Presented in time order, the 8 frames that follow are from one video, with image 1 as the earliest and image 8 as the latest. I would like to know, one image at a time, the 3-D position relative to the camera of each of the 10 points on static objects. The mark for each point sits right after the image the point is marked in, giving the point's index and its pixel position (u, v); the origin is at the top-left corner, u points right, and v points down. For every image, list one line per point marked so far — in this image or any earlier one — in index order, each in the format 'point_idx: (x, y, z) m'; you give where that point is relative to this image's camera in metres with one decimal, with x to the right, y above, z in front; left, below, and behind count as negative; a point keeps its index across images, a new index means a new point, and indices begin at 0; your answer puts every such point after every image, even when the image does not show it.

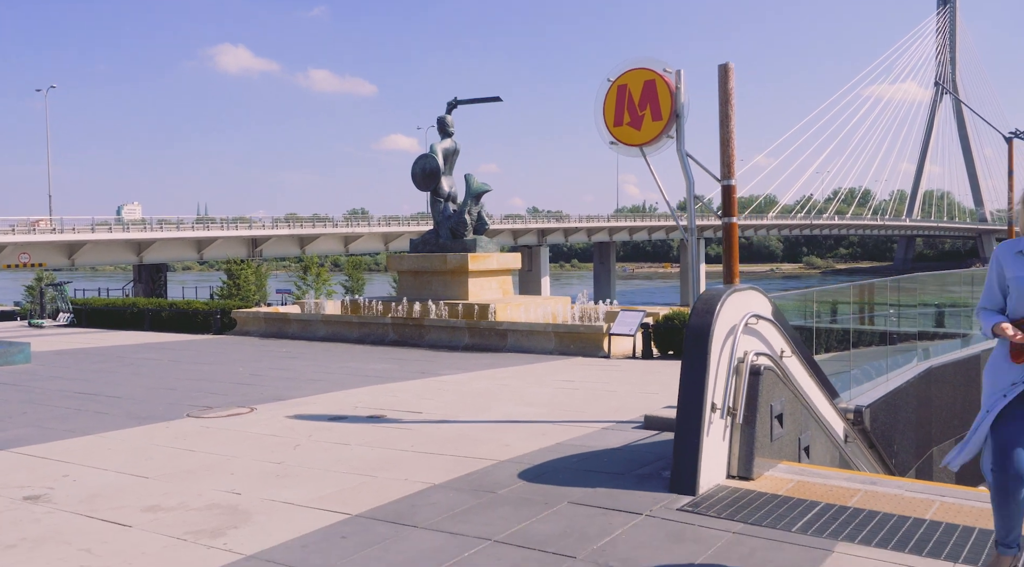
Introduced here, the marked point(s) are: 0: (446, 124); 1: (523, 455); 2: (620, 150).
0: (-1.4, +3.5, +19.6) m
1: (+0.1, -1.3, +7.0) m
2: (+1.0, +1.3, +8.6) m
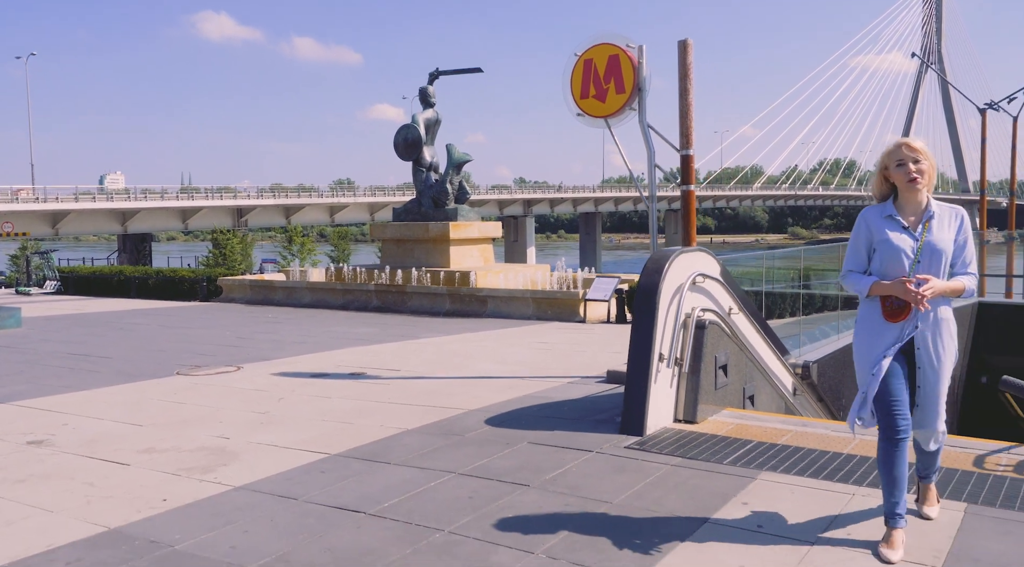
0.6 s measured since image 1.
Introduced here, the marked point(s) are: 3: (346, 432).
0: (-1.9, +4.2, +19.9) m
1: (-0.2, -1.0, +7.5) m
2: (+0.7, +1.6, +9.1) m
3: (-1.2, -1.1, +6.7) m
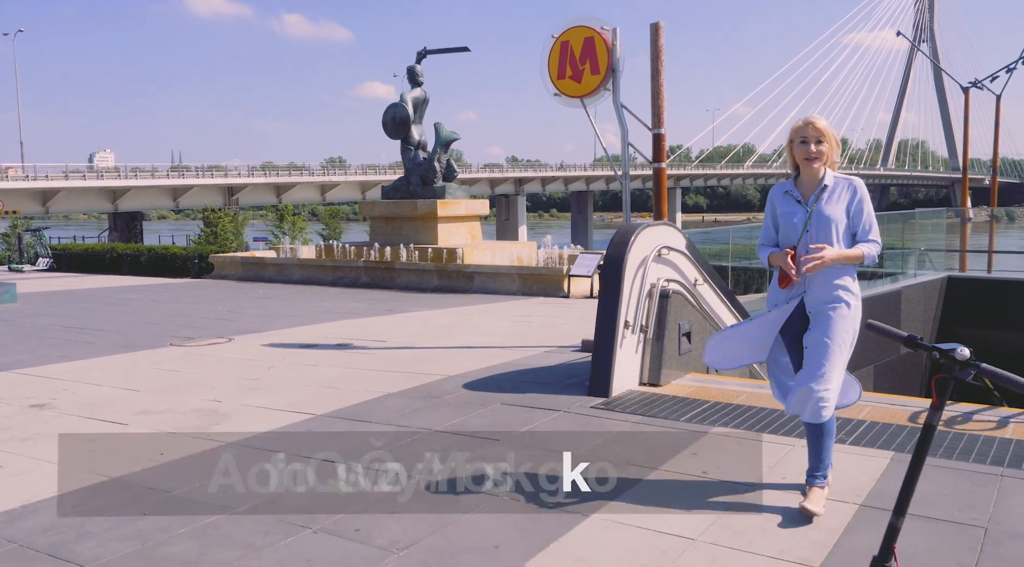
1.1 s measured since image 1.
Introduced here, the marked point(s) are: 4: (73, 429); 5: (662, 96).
0: (-2.2, +4.7, +20.2) m
1: (-0.4, -0.8, +8.0) m
2: (+0.5, +1.9, +9.4) m
3: (-1.4, -0.9, +7.1) m
4: (-3.1, -1.0, +6.3) m
5: (+1.5, +1.9, +9.0) m
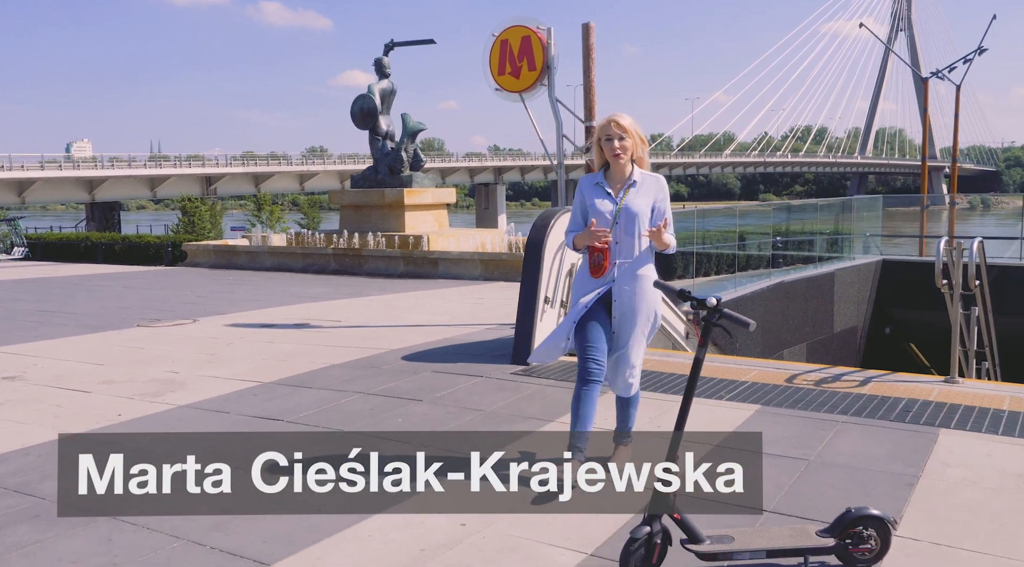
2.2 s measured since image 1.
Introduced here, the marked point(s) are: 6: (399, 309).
0: (-3.0, +5.1, +20.8) m
1: (-1.0, -0.6, +8.7) m
2: (-0.1, +2.1, +10.1) m
3: (-2.0, -0.7, +7.8) m
4: (-3.6, -0.9, +6.9) m
5: (+0.9, +2.1, +9.7) m
6: (-1.6, -0.3, +12.5) m
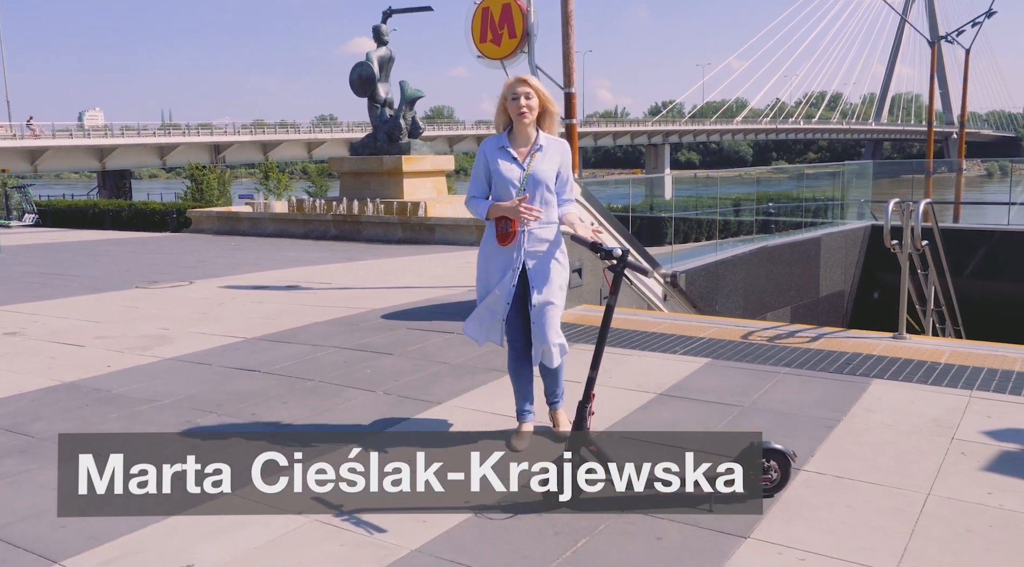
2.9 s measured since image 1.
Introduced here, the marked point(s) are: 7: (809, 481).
0: (-3.1, +5.9, +21.0) m
1: (-1.2, -0.2, +9.0) m
2: (-0.3, +2.6, +10.4) m
3: (-2.2, -0.4, +8.2) m
4: (-3.9, -0.5, +7.3) m
5: (+0.7, +2.5, +10.0) m
6: (-1.7, +0.2, +12.9) m
7: (+1.4, -0.9, +4.1) m
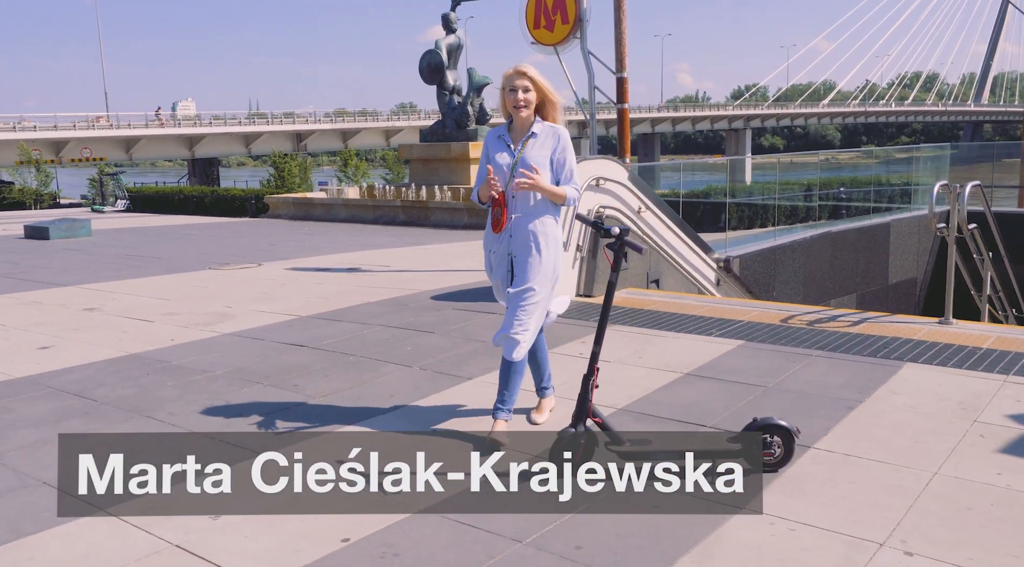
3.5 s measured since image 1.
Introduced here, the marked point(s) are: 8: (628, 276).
0: (-1.5, +6.2, +21.3) m
1: (-0.7, 0.0, +9.3) m
2: (+0.3, +2.7, +10.5) m
3: (-1.8, -0.2, +8.5) m
4: (-3.5, -0.4, +7.8) m
5: (+1.3, +2.7, +10.0) m
6: (-0.9, +0.4, +13.1) m
7: (+1.4, -0.8, +4.2) m
8: (+1.1, +0.1, +8.6) m
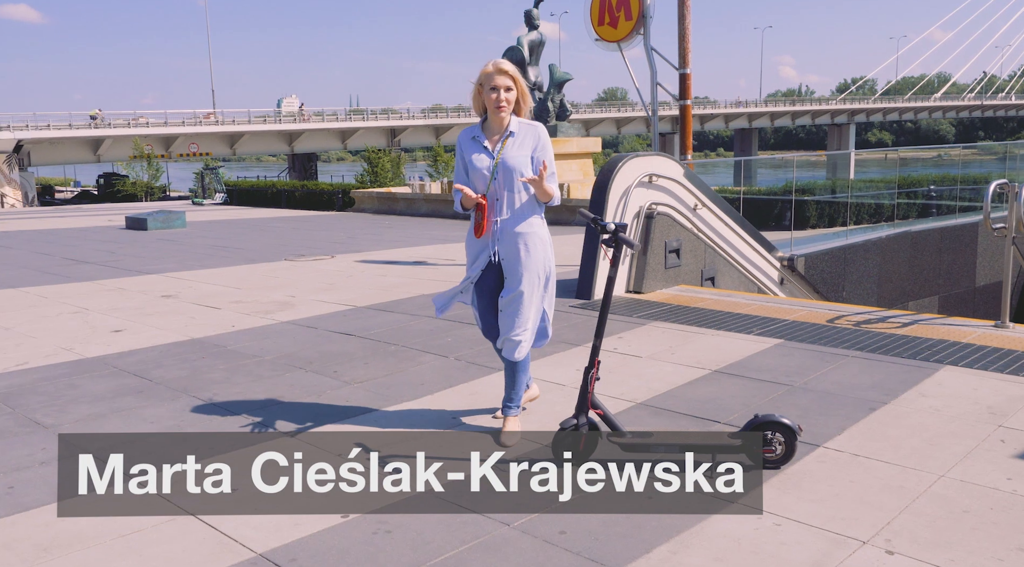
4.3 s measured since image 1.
0: (+0.5, +6.3, +21.5) m
1: (-0.1, 0.0, +9.5) m
2: (+1.1, +2.8, +10.6) m
3: (-1.3, -0.1, +8.8) m
4: (-3.1, -0.3, +8.3) m
5: (+2.0, +2.7, +10.0) m
6: (+0.1, +0.5, +13.3) m
7: (+1.4, -0.8, +4.2) m
8: (+1.6, +0.1, +8.6) m
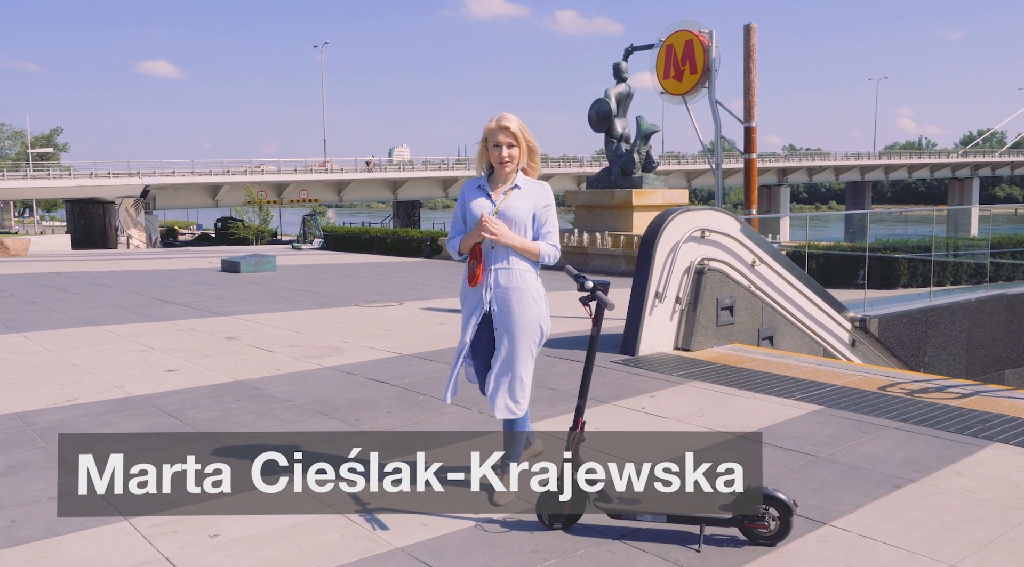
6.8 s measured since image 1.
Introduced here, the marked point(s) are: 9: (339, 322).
0: (+2.6, +5.1, +21.5) m
1: (+0.5, -0.5, +9.4) m
2: (+1.9, +2.2, +10.5) m
3: (-0.8, -0.6, +8.9) m
4: (-2.6, -0.7, +8.6) m
5: (+2.6, +2.1, +9.8) m
6: (+1.1, -0.3, +13.2) m
7: (+1.4, -1.1, +3.9) m
8: (+2.1, -0.4, +8.3) m
9: (-2.1, -0.5, +10.7) m
